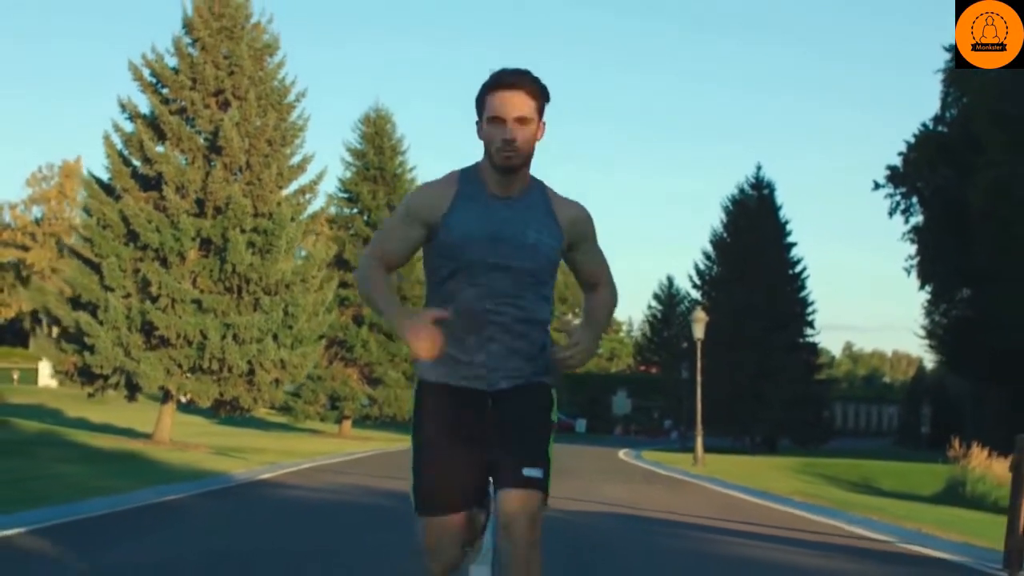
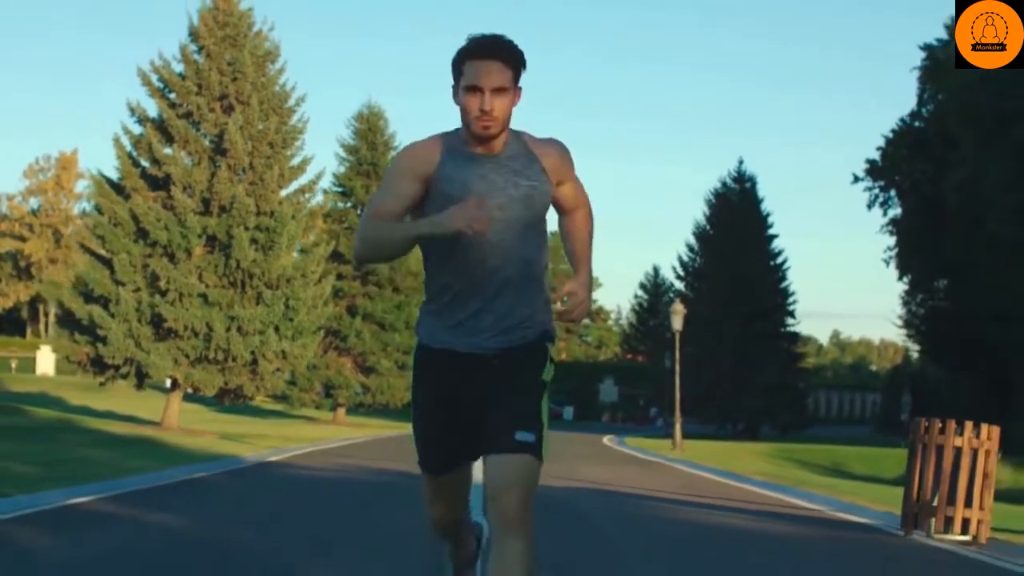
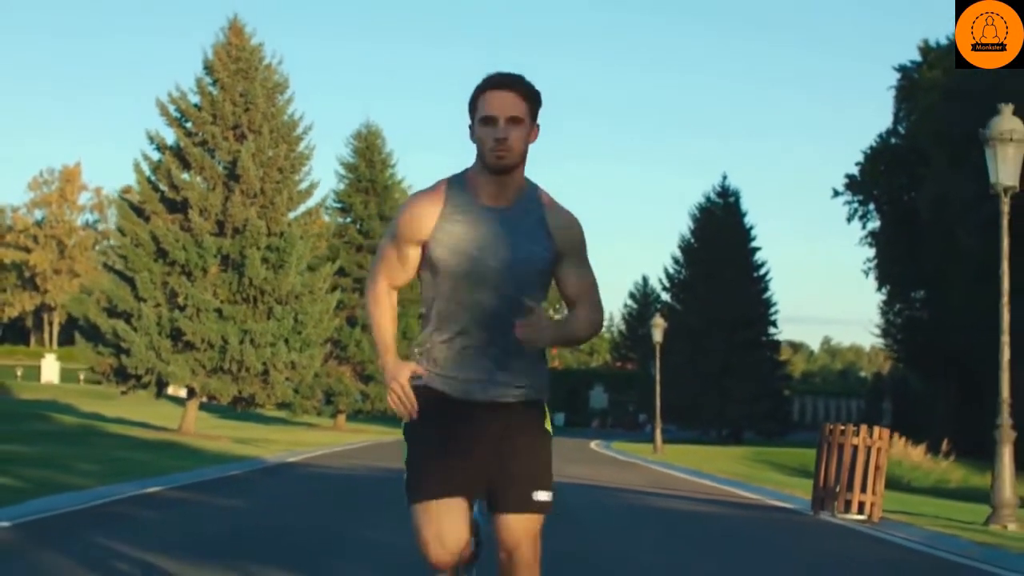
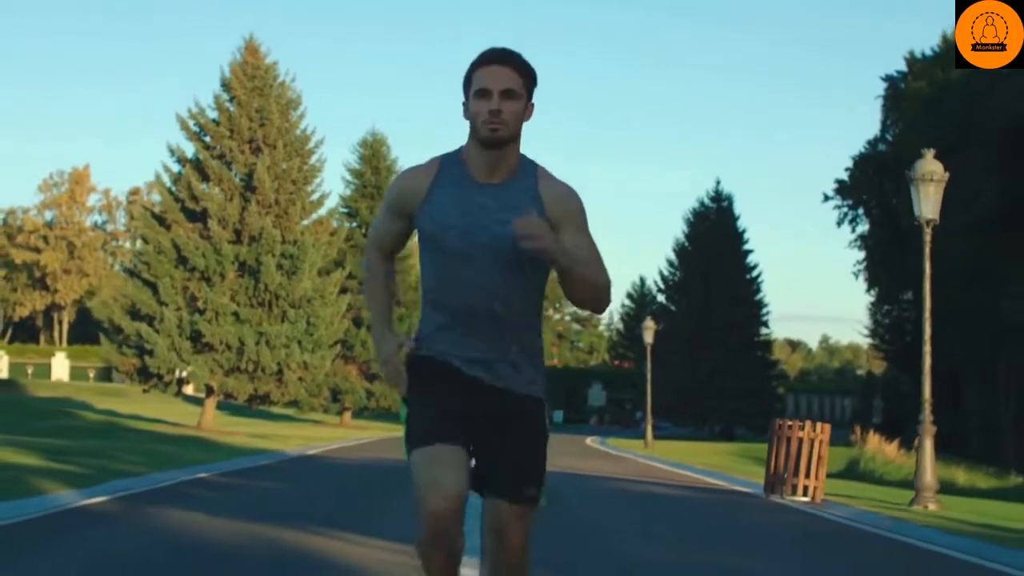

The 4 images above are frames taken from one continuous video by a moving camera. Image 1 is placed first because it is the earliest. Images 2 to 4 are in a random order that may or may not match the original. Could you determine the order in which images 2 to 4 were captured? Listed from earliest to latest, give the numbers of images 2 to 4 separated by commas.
2, 3, 4
